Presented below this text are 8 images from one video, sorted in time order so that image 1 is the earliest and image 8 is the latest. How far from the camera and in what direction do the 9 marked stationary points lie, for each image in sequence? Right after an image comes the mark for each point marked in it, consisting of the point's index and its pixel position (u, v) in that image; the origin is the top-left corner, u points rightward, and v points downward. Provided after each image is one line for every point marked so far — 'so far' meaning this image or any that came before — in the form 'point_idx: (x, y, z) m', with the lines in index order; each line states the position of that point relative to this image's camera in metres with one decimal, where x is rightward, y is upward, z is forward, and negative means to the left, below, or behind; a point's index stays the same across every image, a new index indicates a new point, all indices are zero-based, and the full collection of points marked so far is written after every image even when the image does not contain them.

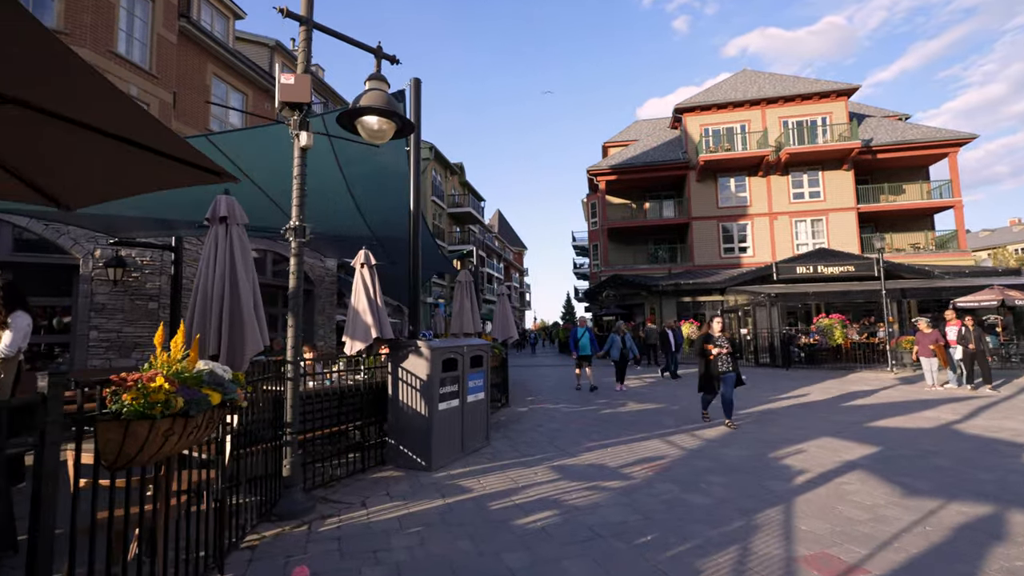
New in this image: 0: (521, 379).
0: (+0.3, -2.9, +15.2) m
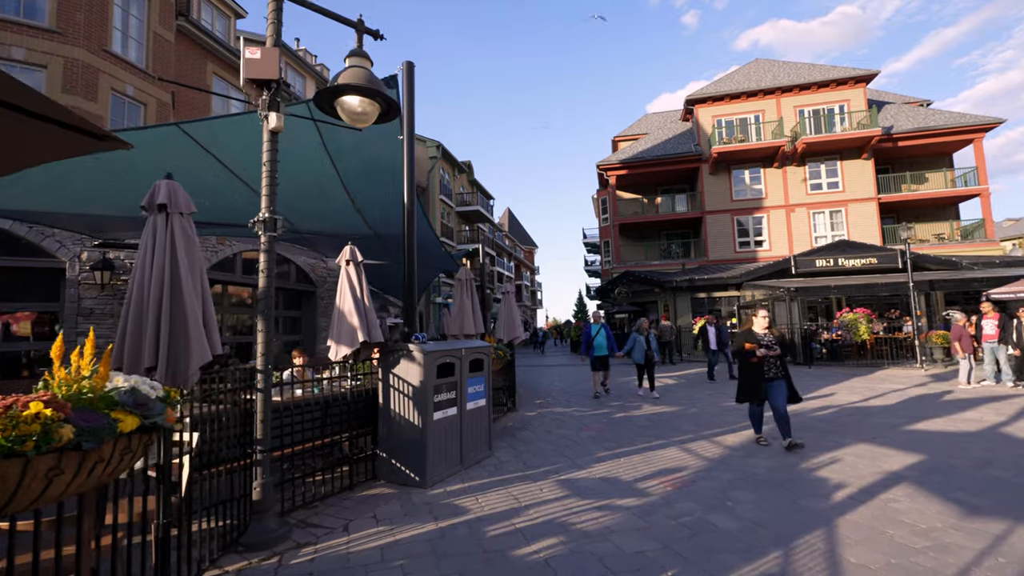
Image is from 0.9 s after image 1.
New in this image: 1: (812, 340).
0: (+0.6, -2.9, +14.7) m
1: (+10.5, -1.9, +16.5) m
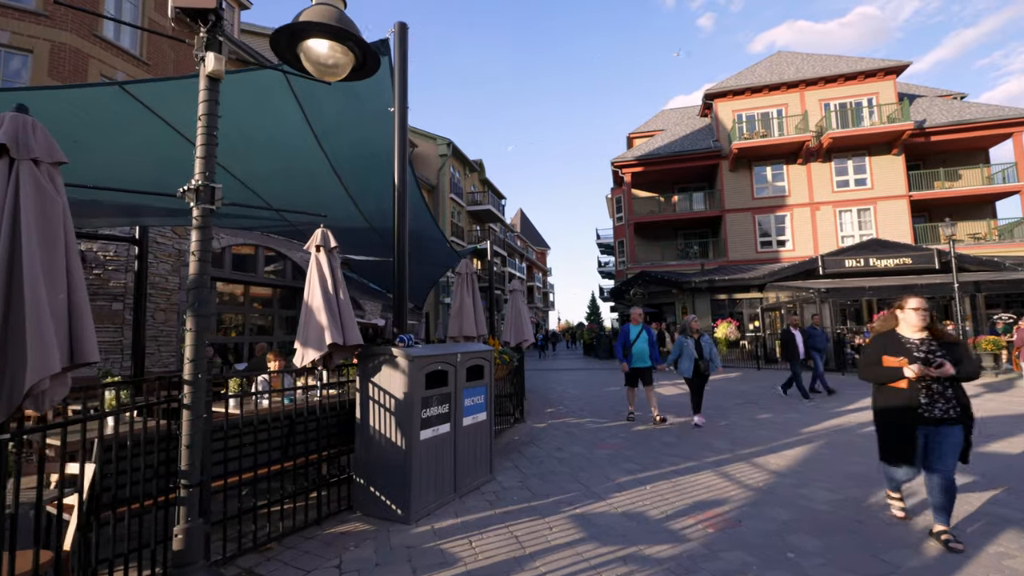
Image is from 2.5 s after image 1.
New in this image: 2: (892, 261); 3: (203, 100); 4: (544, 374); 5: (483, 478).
0: (+0.9, -2.9, +13.7) m
1: (+10.8, -1.9, +15.4) m
2: (+15.2, +1.1, +18.9) m
3: (-2.0, +1.2, +3.1) m
4: (+1.2, -3.2, +17.4) m
5: (-0.3, -2.0, +5.0) m
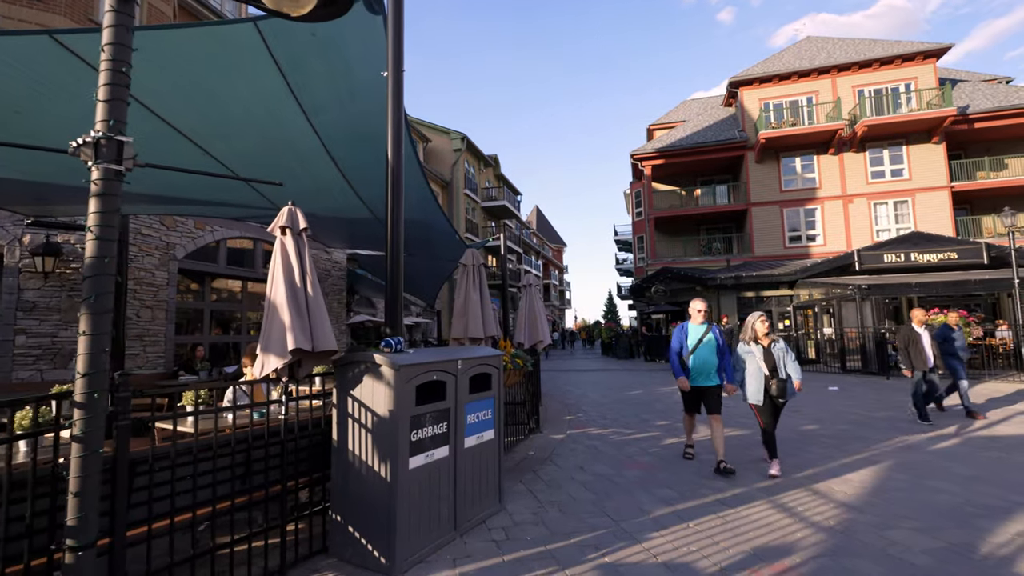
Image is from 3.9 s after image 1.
0: (+1.3, -2.8, +12.9) m
1: (+11.3, -1.8, +14.1) m
2: (+15.8, +1.2, +17.6) m
3: (-2.0, +1.3, +2.3) m
4: (+1.8, -3.1, +16.6) m
5: (-0.2, -1.9, +4.1) m
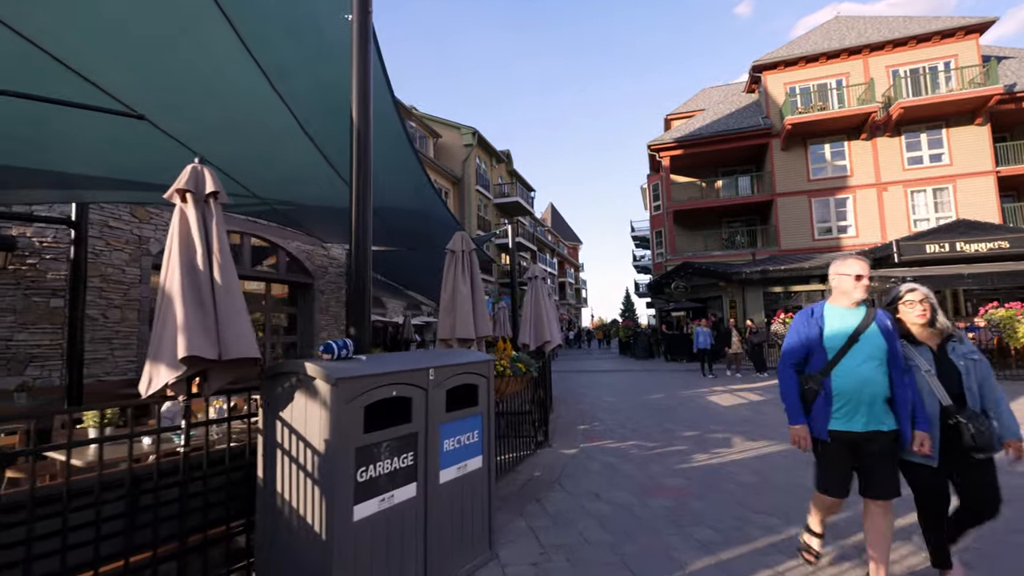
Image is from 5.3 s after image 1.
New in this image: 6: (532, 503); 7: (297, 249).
0: (+1.5, -2.6, +11.9) m
1: (+11.6, -1.6, +12.8) m
2: (+16.1, +1.5, +16.1) m
3: (-2.1, +1.4, +1.5) m
4: (+2.2, -3.0, +15.6) m
5: (-0.2, -1.8, +3.2) m
6: (+0.2, -2.0, +4.3) m
7: (-5.3, +1.0, +11.5) m
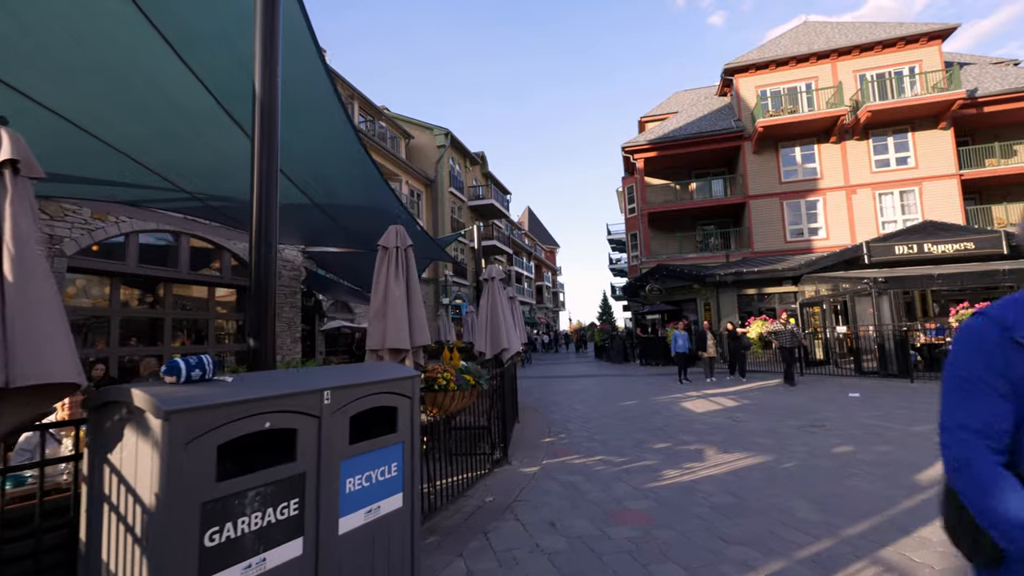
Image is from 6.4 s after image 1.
0: (+0.7, -2.7, +11.4) m
1: (+10.7, -1.6, +12.7) m
2: (+15.1, +1.4, +16.2) m
3: (-2.5, +1.4, +0.8) m
4: (+1.2, -3.1, +15.1) m
5: (-0.7, -1.8, +2.6) m
6: (-0.3, -2.0, +3.8) m
7: (-6.1, +0.8, +10.6) m
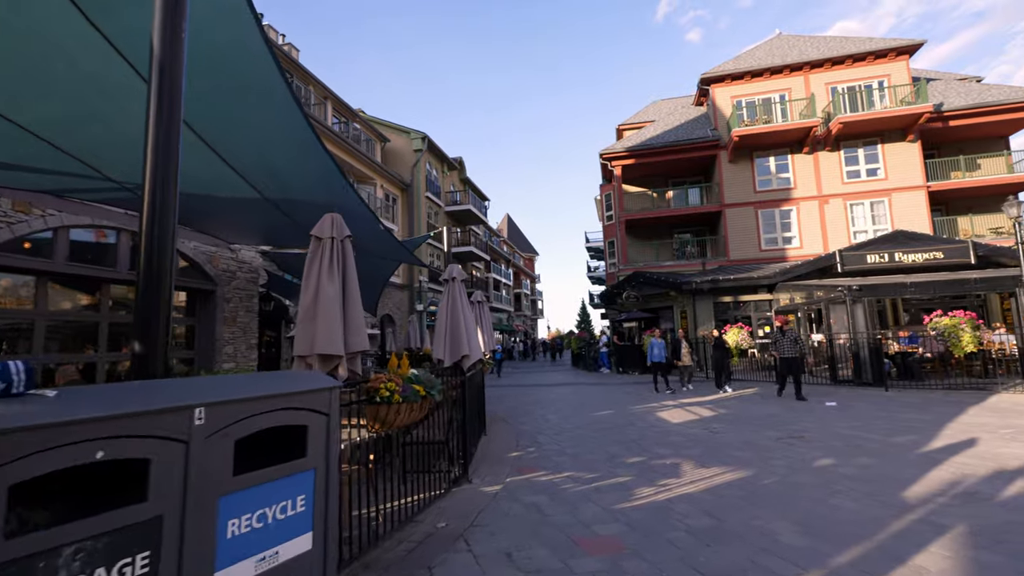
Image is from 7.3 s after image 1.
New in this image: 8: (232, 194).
0: (+0.1, -2.8, +10.9) m
1: (+10.0, -1.8, +12.7) m
2: (+14.3, +1.1, +16.4) m
3: (-2.7, +1.4, +0.3) m
4: (+0.4, -3.2, +14.6) m
5: (-1.0, -1.8, +2.1) m
6: (-0.6, -2.0, +3.2) m
7: (-6.7, +0.8, +9.9) m
8: (-4.0, +1.3, +6.8) m
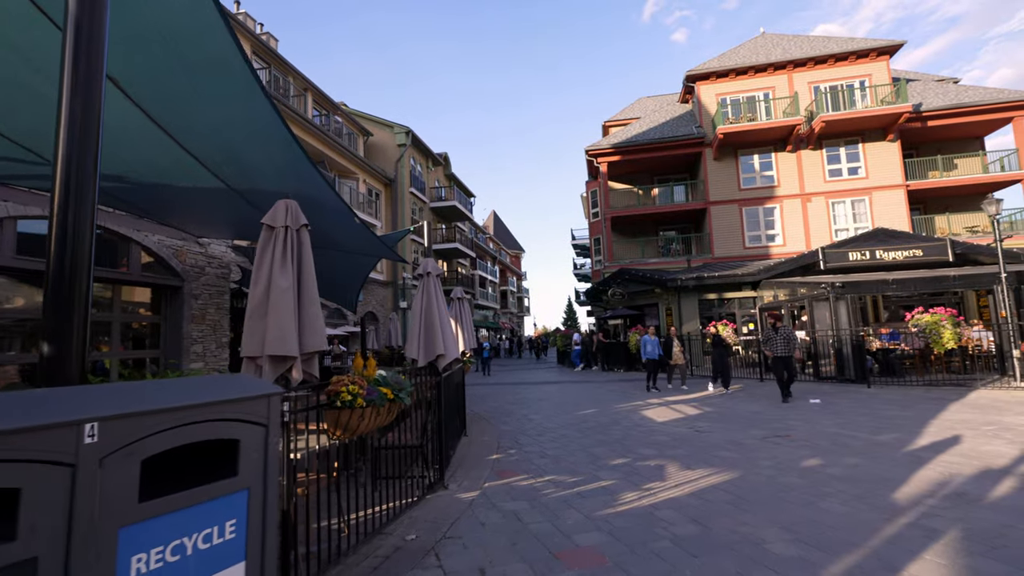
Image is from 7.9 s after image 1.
0: (-0.3, -2.8, +10.6) m
1: (+9.5, -1.7, +12.7) m
2: (+13.7, +1.2, +16.5) m
3: (-2.8, +1.5, -0.1) m
4: (-0.1, -3.1, +14.3) m
5: (-1.1, -1.8, +1.8) m
6: (-0.8, -1.9, +3.0) m
7: (-7.1, +0.9, +9.5) m
8: (-4.3, +1.4, +6.4) m
